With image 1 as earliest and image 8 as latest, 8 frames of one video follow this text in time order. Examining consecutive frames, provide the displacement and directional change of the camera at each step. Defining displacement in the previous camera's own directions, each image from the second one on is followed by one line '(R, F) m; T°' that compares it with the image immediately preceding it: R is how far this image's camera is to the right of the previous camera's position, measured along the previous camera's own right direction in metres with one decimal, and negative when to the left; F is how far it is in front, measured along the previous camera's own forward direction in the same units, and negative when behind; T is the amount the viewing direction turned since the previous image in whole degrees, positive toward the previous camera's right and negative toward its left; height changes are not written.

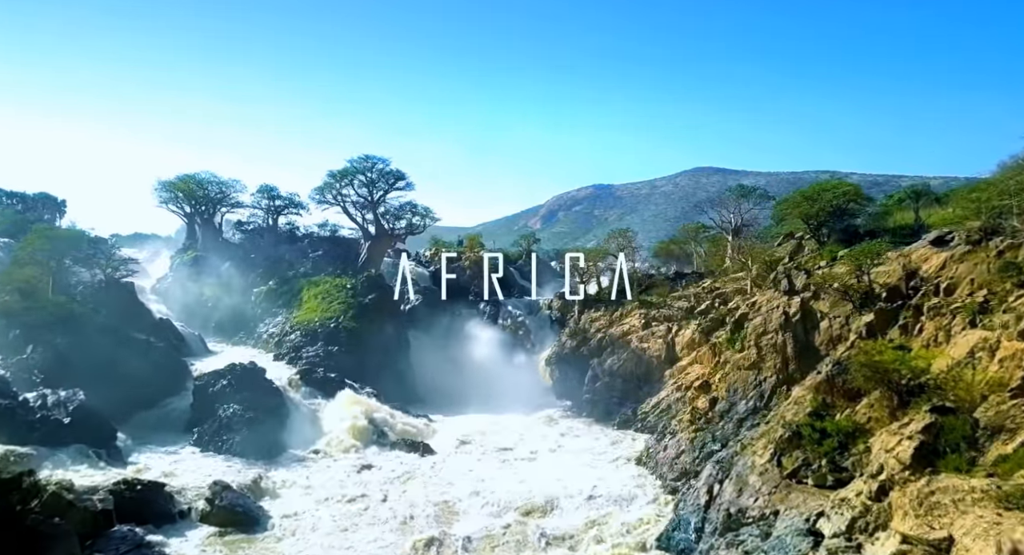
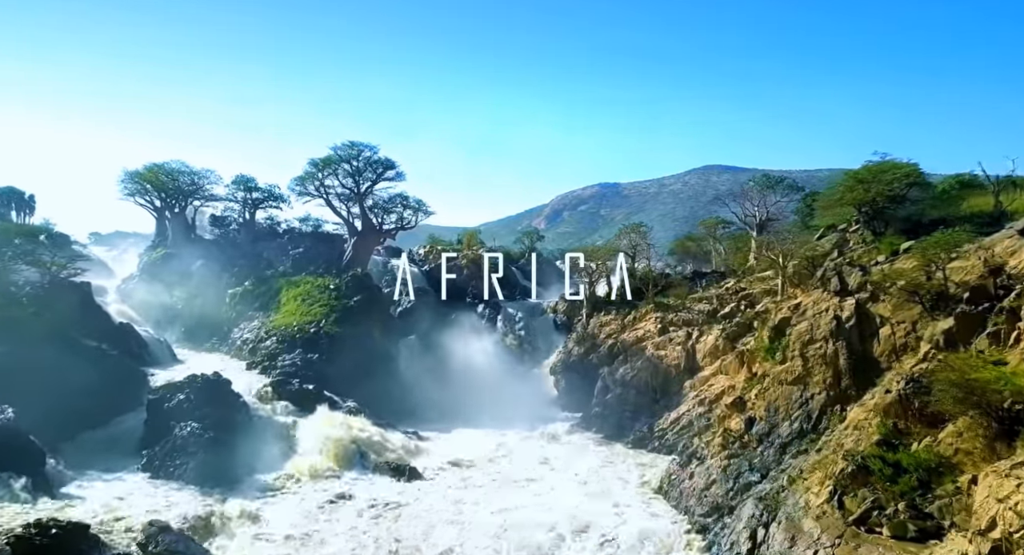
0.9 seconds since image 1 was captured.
(+0.2, +4.5) m; 0°
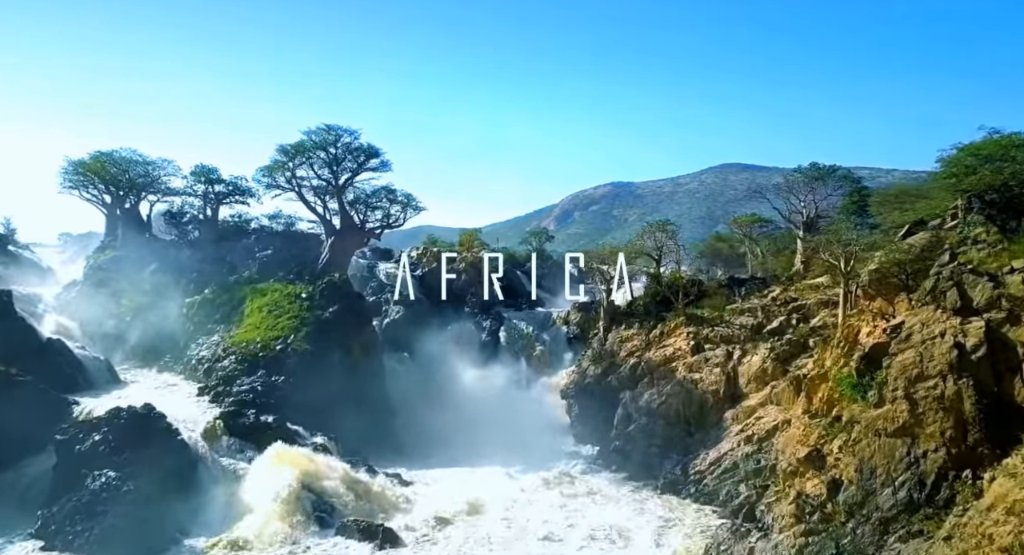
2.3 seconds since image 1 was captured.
(+0.2, +6.3) m; -1°
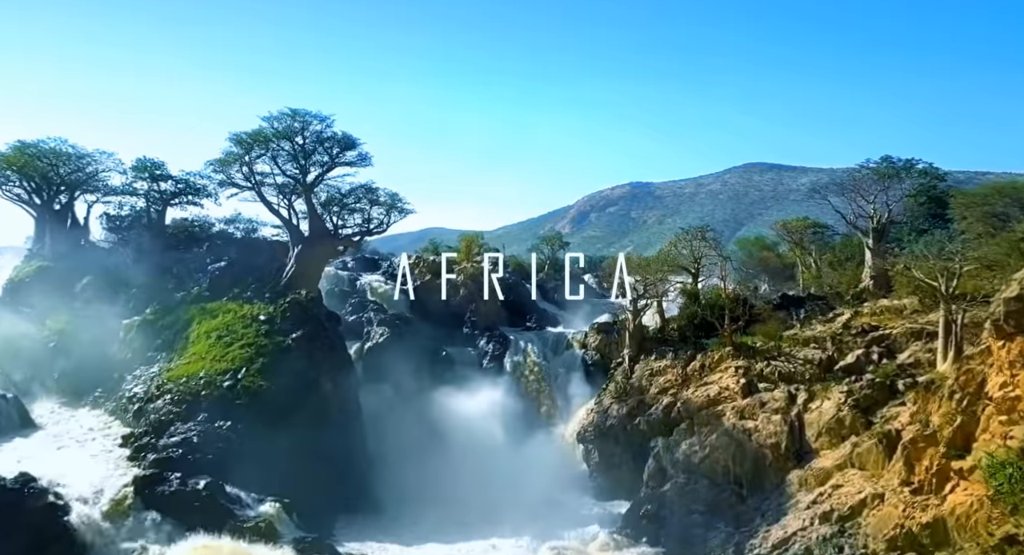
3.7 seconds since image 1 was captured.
(+0.3, +6.6) m; -1°
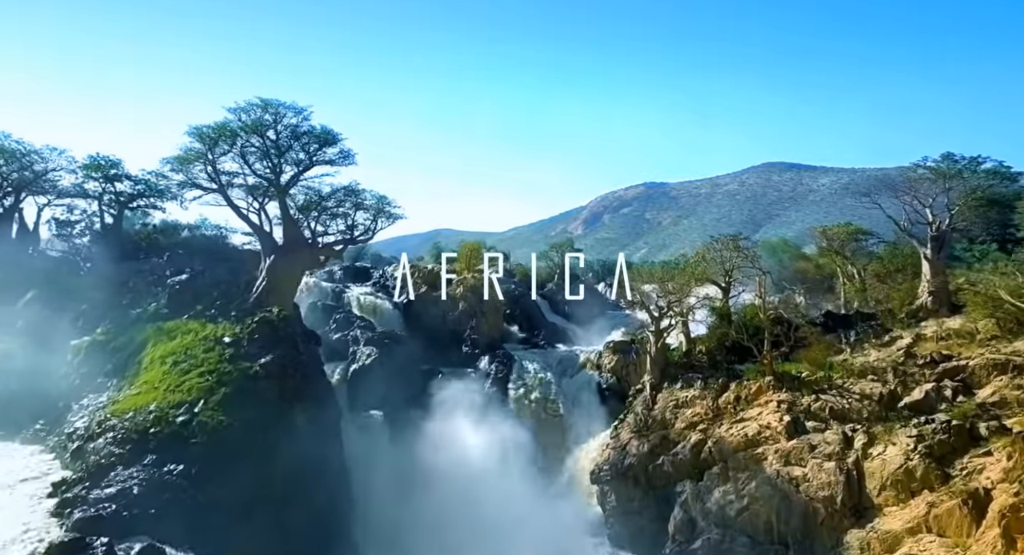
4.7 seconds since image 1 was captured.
(+0.3, +3.9) m; -1°
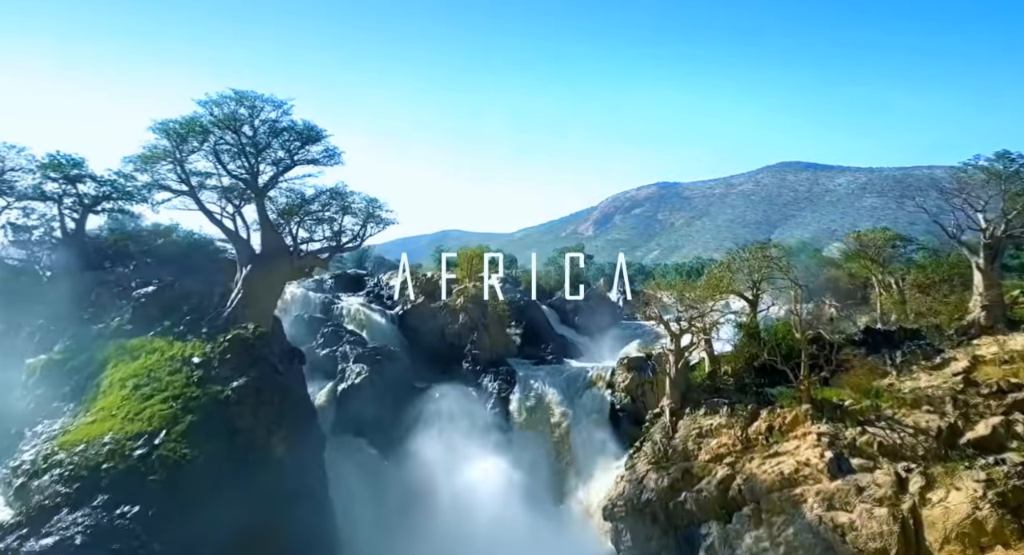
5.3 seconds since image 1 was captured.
(+0.2, +2.7) m; -1°
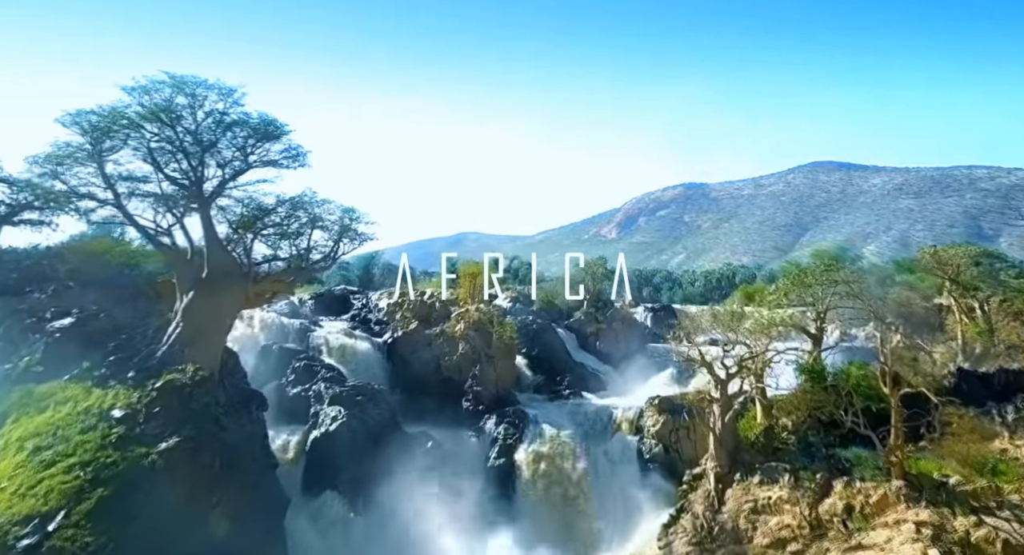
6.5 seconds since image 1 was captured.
(+0.4, +4.7) m; -2°
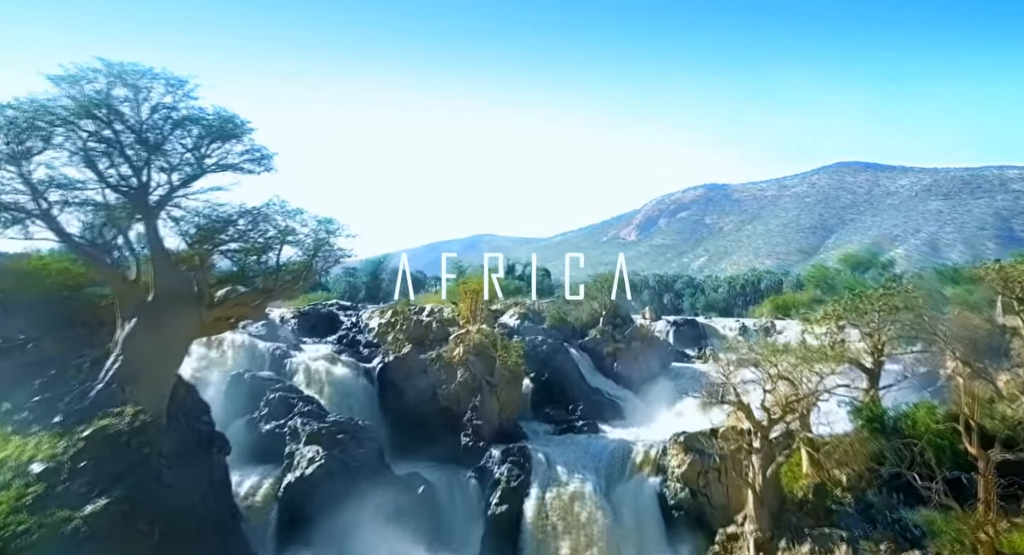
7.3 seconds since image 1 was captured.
(+0.4, +3.0) m; -1°
